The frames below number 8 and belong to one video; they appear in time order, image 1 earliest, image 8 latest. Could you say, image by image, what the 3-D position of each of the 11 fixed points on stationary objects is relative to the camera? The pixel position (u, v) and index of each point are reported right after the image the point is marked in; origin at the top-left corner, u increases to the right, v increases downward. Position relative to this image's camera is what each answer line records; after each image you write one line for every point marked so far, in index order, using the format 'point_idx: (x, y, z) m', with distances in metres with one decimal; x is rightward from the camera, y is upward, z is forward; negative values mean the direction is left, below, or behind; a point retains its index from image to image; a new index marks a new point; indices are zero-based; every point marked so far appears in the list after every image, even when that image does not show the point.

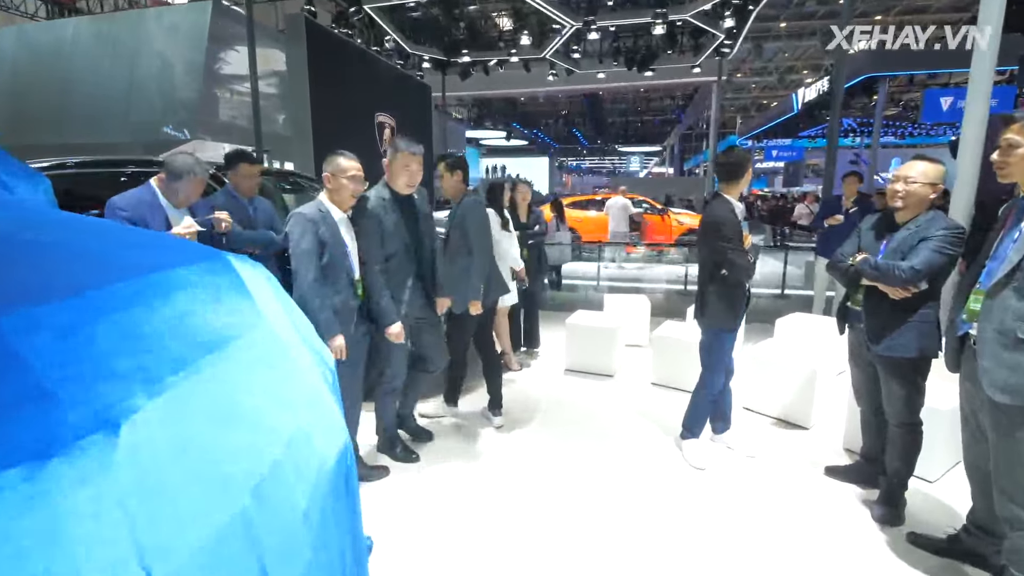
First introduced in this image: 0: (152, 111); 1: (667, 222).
0: (-6.5, +3.2, +8.9) m
1: (+3.4, +1.4, +10.3) m
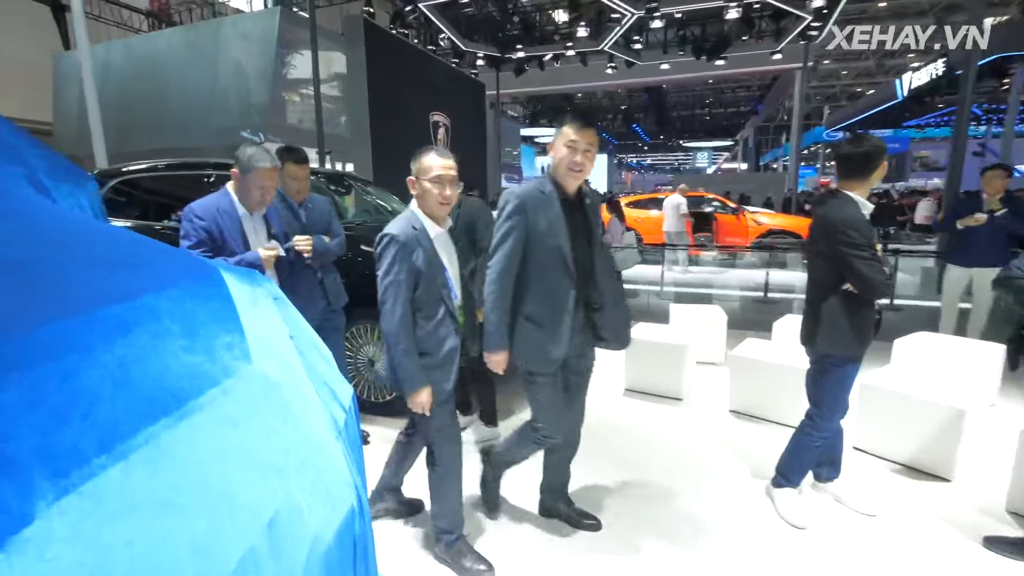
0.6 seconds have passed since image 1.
0: (-5.5, +3.3, +9.2) m
1: (+4.5, +1.3, +9.6) m
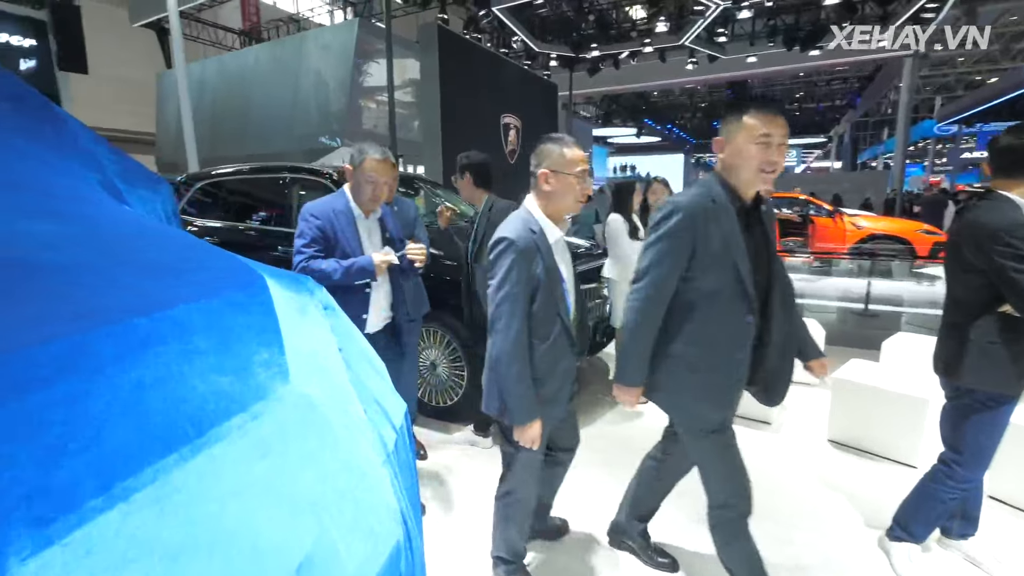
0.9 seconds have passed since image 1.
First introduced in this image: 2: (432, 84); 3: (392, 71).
0: (-4.1, +3.3, +9.7) m
1: (+5.8, +1.1, +8.7) m
2: (-1.5, +3.8, +9.1) m
3: (-2.1, +3.7, +8.3) m
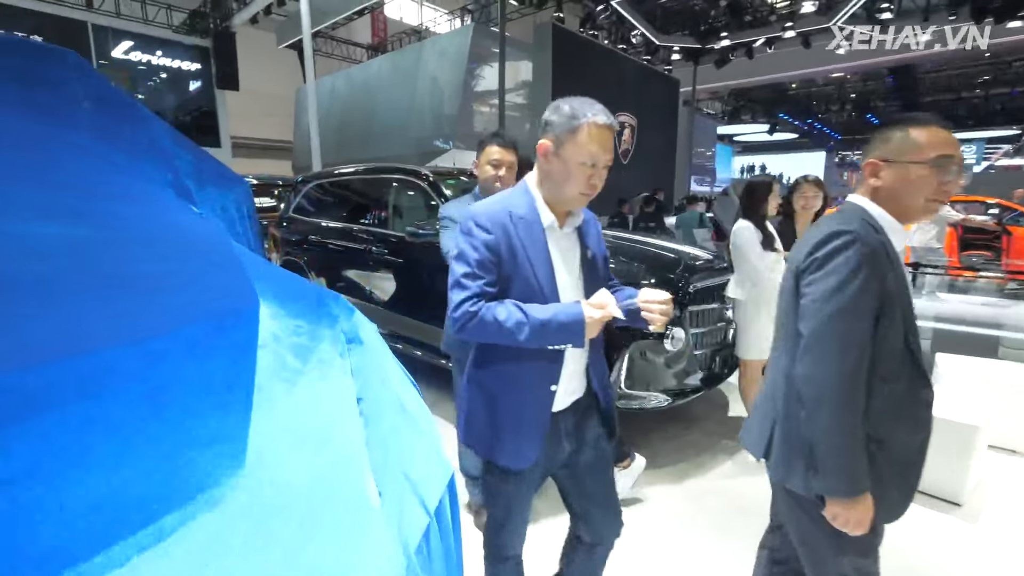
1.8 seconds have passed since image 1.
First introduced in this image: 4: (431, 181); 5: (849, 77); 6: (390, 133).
0: (-1.8, +3.3, +10.1) m
1: (+7.5, +0.7, +6.9) m
2: (+0.6, +3.7, +8.9) m
3: (-0.1, +3.7, +8.3) m
4: (-0.6, +0.9, +3.9) m
5: (+8.3, +5.2, +11.9) m
6: (-2.8, +3.5, +11.1) m
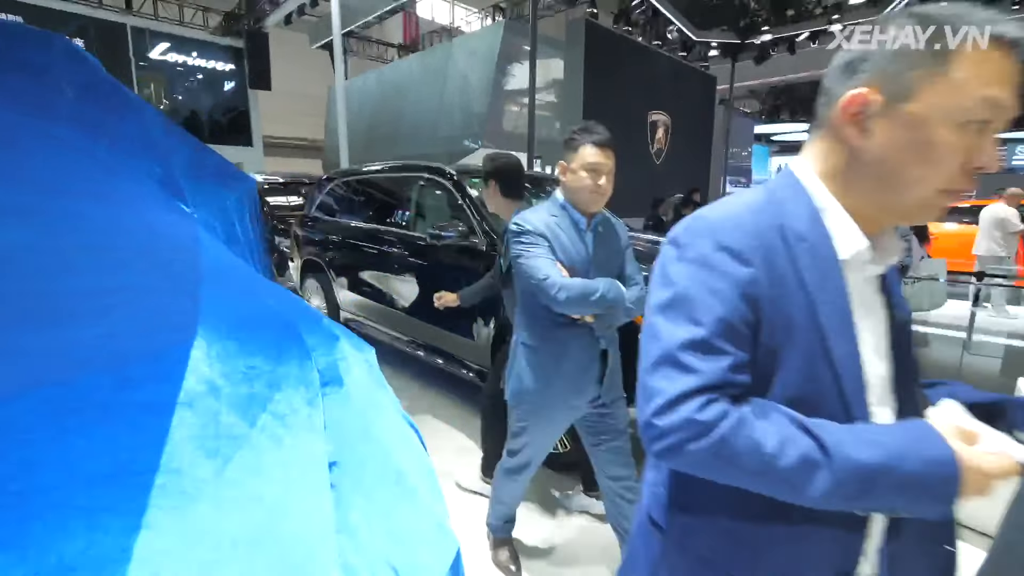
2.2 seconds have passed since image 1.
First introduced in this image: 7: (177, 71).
0: (-1.2, +3.3, +10.0) m
1: (+7.9, +0.6, +6.3) m
2: (+1.1, +3.6, +8.6) m
3: (+0.4, +3.6, +8.1) m
4: (-0.4, +0.8, +3.7) m
5: (+9.0, +5.0, +11.2) m
6: (-2.1, +3.5, +11.1) m
7: (-7.8, +5.1, +11.5) m
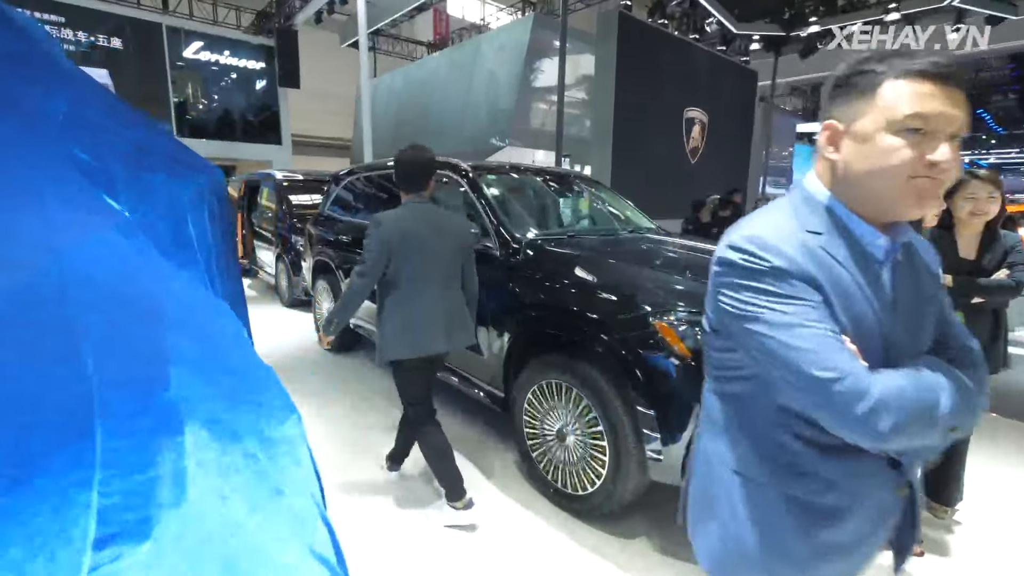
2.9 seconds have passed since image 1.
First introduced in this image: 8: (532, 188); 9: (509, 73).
0: (-0.7, +3.2, +9.7) m
1: (+8.2, +0.4, +5.5) m
2: (+1.6, +3.6, +8.2) m
3: (+0.8, +3.5, +7.7) m
4: (-0.3, +0.8, +3.4) m
5: (+9.6, +4.8, +10.4) m
6: (-1.5, +3.5, +10.9) m
7: (-7.1, +5.2, +11.6) m
8: (+0.1, +0.7, +3.3) m
9: (0.0, +3.9, +8.9) m
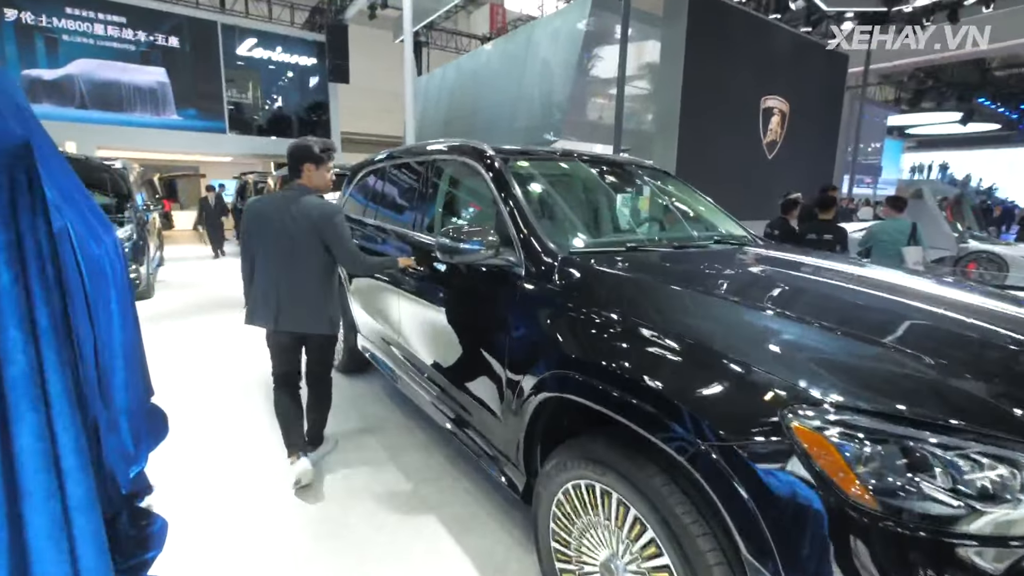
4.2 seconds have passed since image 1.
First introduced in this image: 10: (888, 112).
0: (+0.3, +3.2, +9.0) m
1: (+8.6, 0.0, +4.0) m
2: (+2.4, +3.4, +7.3) m
3: (+1.6, +3.4, +6.9) m
4: (0.0, +0.7, +2.8) m
5: (+10.7, +4.4, +8.6) m
6: (-0.4, +3.4, +10.3) m
7: (-5.8, +5.2, +11.6) m
8: (+0.4, +0.6, +2.6) m
9: (+0.9, +3.8, +8.2) m
10: (+9.6, +4.5, +12.4) m
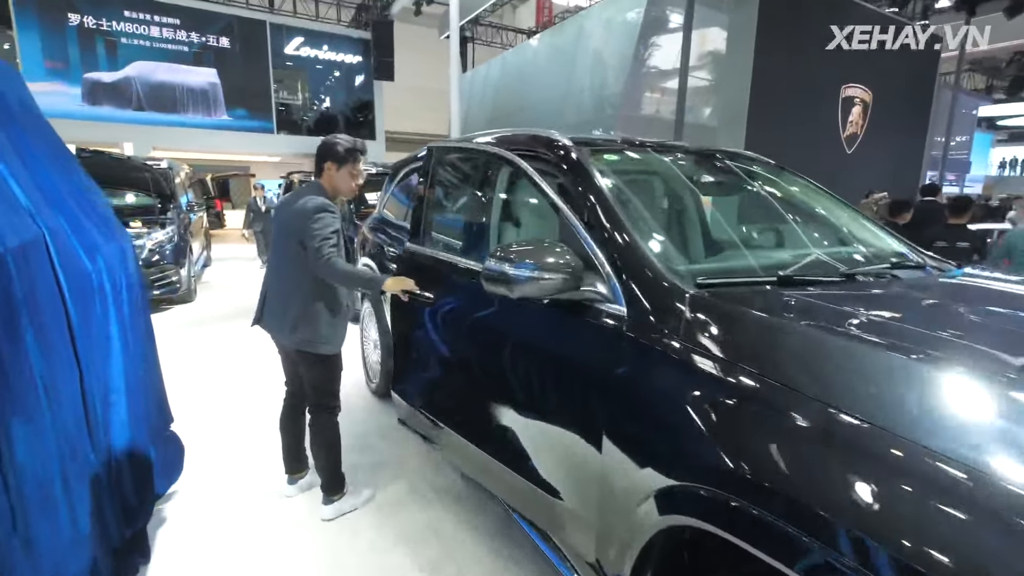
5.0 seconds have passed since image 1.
0: (+1.2, +3.1, +8.5) m
1: (+9.0, -0.2, +2.8) m
2: (+3.2, +3.3, +6.6) m
3: (+2.3, +3.3, +6.3) m
4: (+0.3, +0.6, +2.3) m
5: (+11.5, +4.2, +7.3) m
6: (+0.6, +3.4, +9.8) m
7: (-4.7, +5.2, +11.6) m
8: (+0.7, +0.5, +2.1) m
9: (+1.7, +3.7, +7.6) m
10: (+10.7, +4.2, +11.1) m
